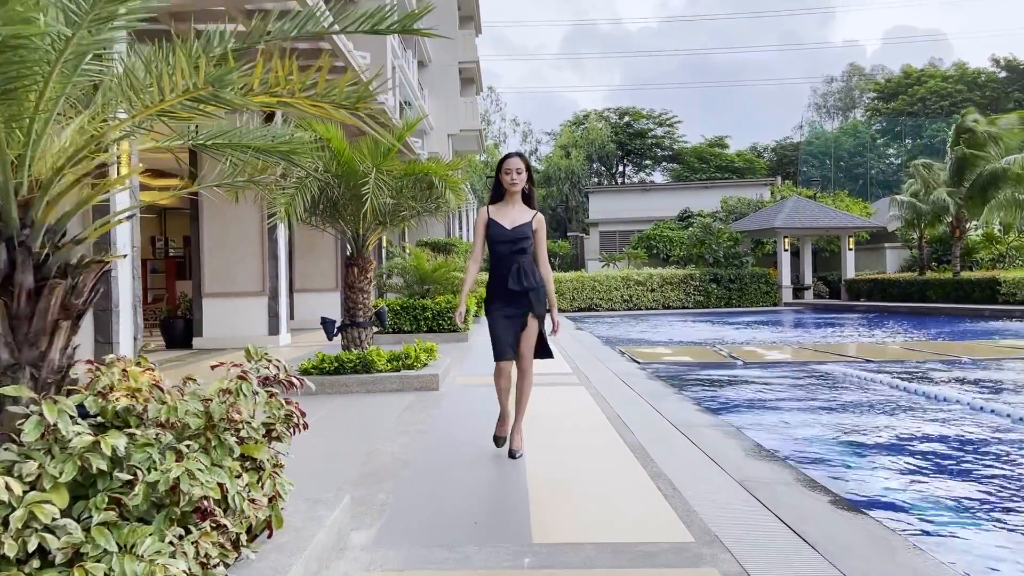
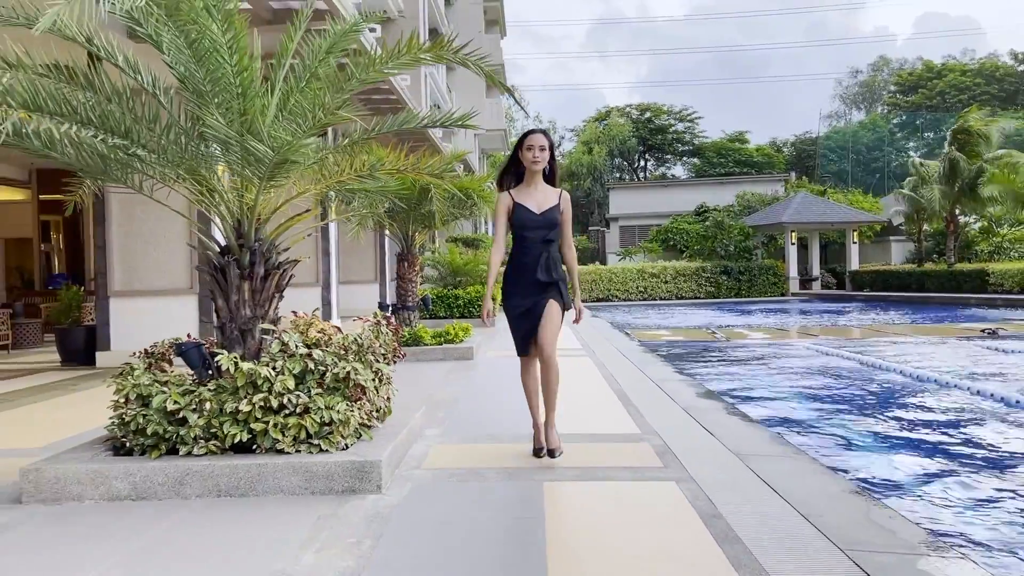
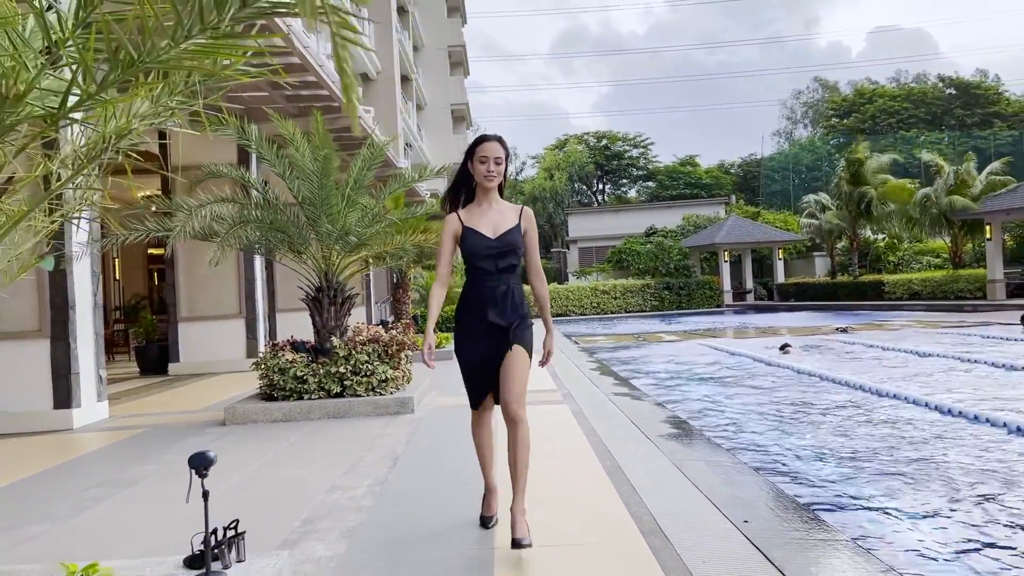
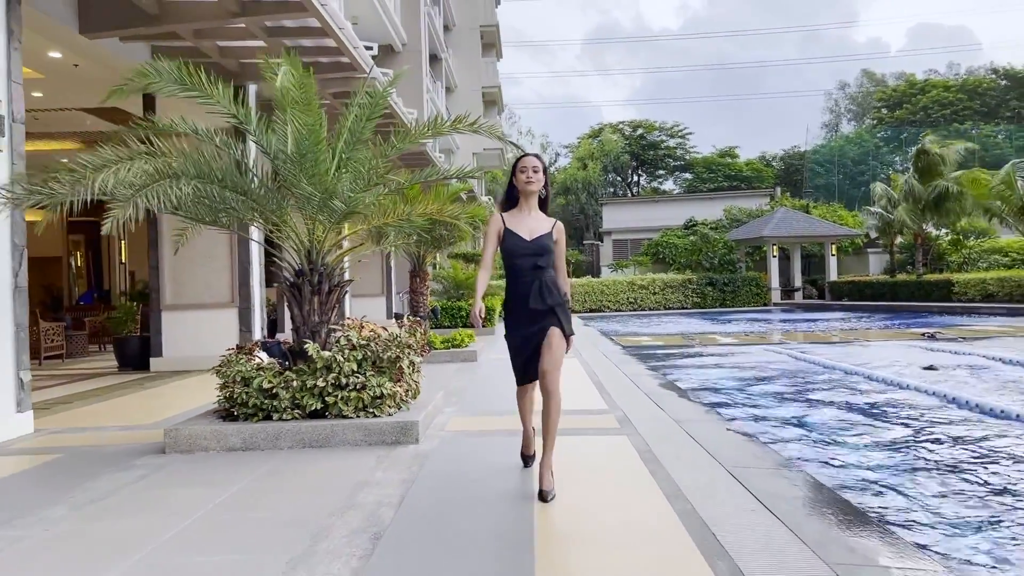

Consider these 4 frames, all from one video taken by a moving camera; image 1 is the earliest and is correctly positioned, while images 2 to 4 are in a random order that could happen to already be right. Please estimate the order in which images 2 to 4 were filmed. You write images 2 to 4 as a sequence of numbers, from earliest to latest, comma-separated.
2, 4, 3
